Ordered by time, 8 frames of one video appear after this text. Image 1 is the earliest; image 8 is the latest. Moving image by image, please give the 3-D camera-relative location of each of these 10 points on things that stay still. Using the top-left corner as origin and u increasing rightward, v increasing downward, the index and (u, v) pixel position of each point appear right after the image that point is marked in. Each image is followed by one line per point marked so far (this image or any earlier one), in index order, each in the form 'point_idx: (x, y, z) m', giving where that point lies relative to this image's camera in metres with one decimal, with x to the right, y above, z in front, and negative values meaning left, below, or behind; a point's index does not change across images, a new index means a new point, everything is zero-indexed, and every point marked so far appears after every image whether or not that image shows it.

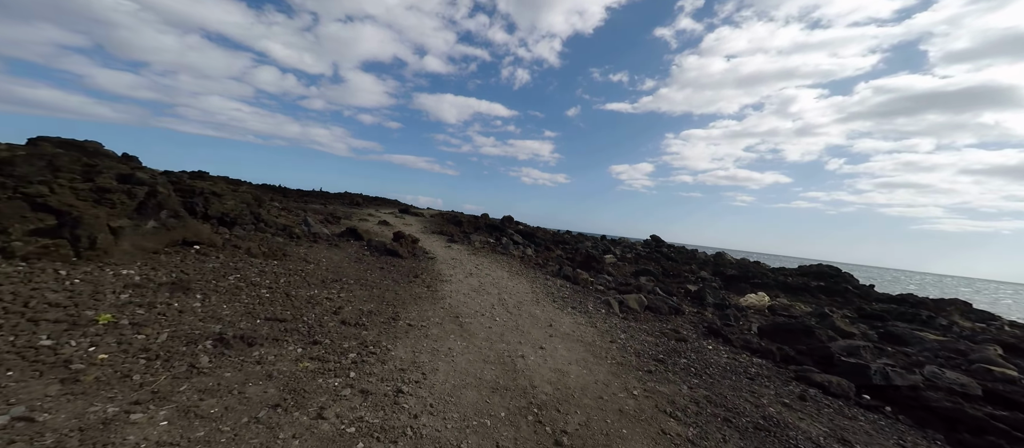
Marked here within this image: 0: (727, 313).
0: (+10.5, -4.3, +15.6) m
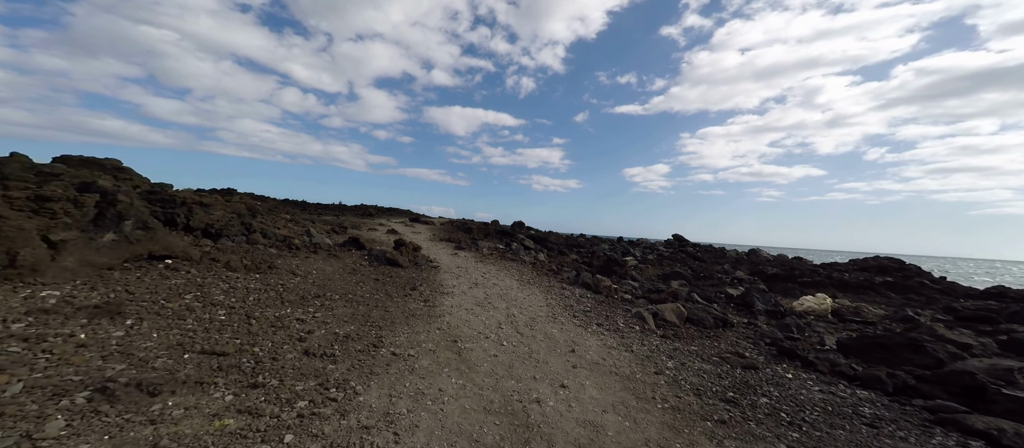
0: (+11.1, -4.1, +13.0) m
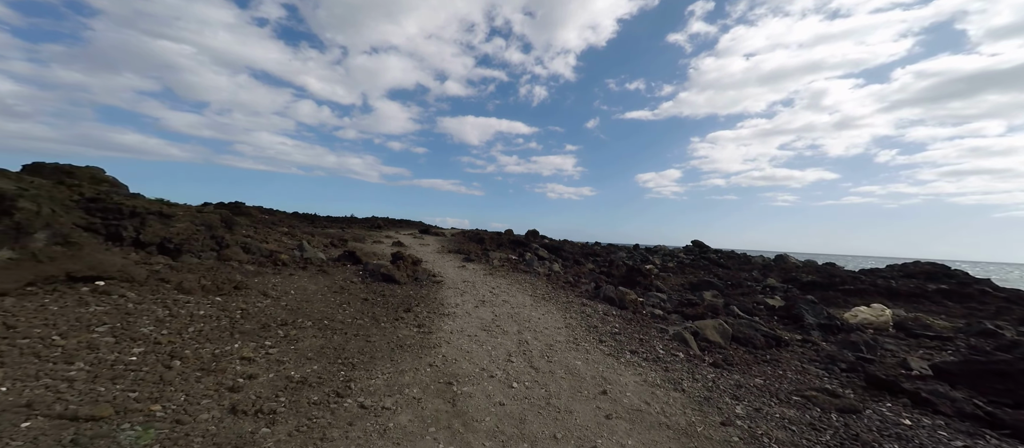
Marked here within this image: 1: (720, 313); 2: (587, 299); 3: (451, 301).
0: (+11.5, -4.0, +10.8) m
1: (+7.6, -3.1, +11.1) m
2: (+2.8, -3.1, +12.3) m
3: (-2.2, -2.6, +11.0) m
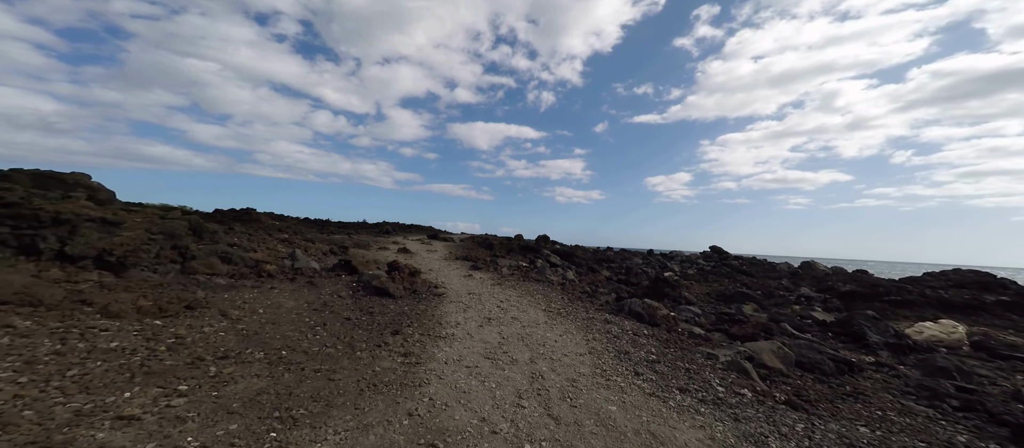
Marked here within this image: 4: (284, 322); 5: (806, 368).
0: (+11.8, -3.8, +8.7) m
1: (+7.8, -3.1, +9.2) m
2: (+3.1, -3.1, +10.5) m
3: (-1.9, -2.7, +9.3) m
4: (-5.7, -2.5, +7.8) m
5: (+7.1, -3.4, +7.7) m
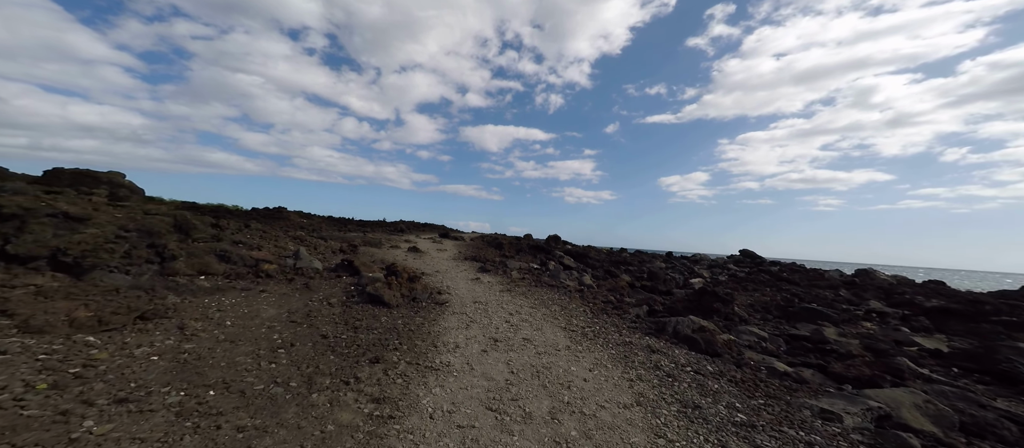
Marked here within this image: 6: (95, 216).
0: (+12.1, -3.9, +6.0) m
1: (+8.2, -3.1, +6.7) m
2: (+3.6, -3.1, +8.4) m
3: (-1.5, -2.7, +7.5) m
4: (-5.4, -2.4, +6.4) m
5: (+7.4, -3.4, +5.3) m
6: (-11.2, +0.2, +8.7) m
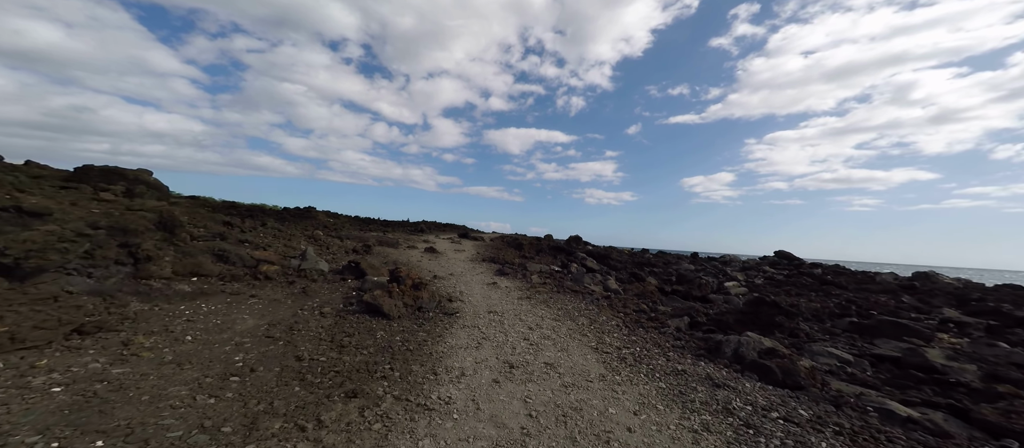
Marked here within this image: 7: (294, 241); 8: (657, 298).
0: (+12.3, -3.8, +3.7) m
1: (+8.5, -3.0, +4.6) m
2: (+3.9, -3.0, +6.6) m
3: (-1.2, -2.6, +6.0) m
4: (-5.1, -2.3, +5.1) m
5: (+7.6, -3.4, +3.2) m
6: (-10.8, +0.3, +7.7) m
7: (-13.3, -1.1, +19.6) m
8: (+6.8, -3.4, +14.6) m
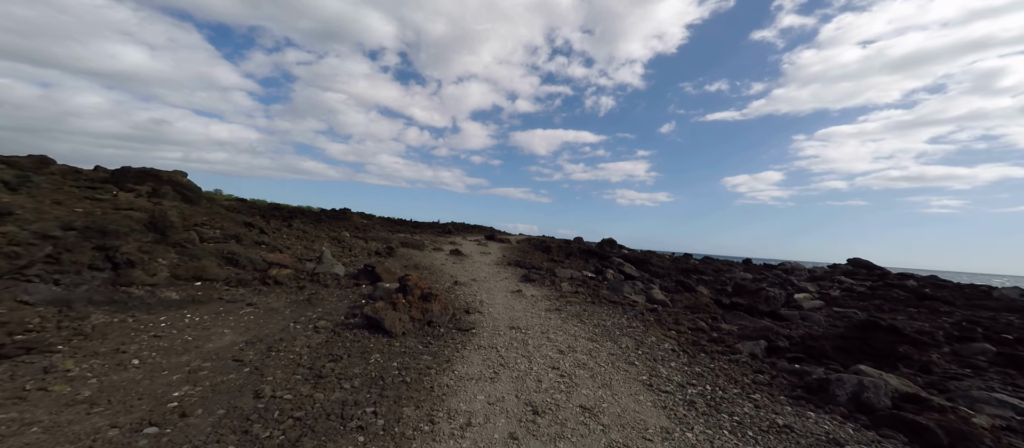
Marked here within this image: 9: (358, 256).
0: (+12.4, -3.8, +0.9) m
1: (+8.7, -3.0, +2.2) m
2: (+4.3, -3.0, +4.5) m
3: (-0.8, -2.6, +4.4) m
4: (-4.8, -2.2, +3.8) m
5: (+7.7, -3.3, +0.9) m
6: (-10.3, +0.3, +7.0) m
7: (-11.7, -1.1, +19.0) m
8: (+7.9, -3.4, +12.2) m
9: (-8.7, -1.8, +17.8) m
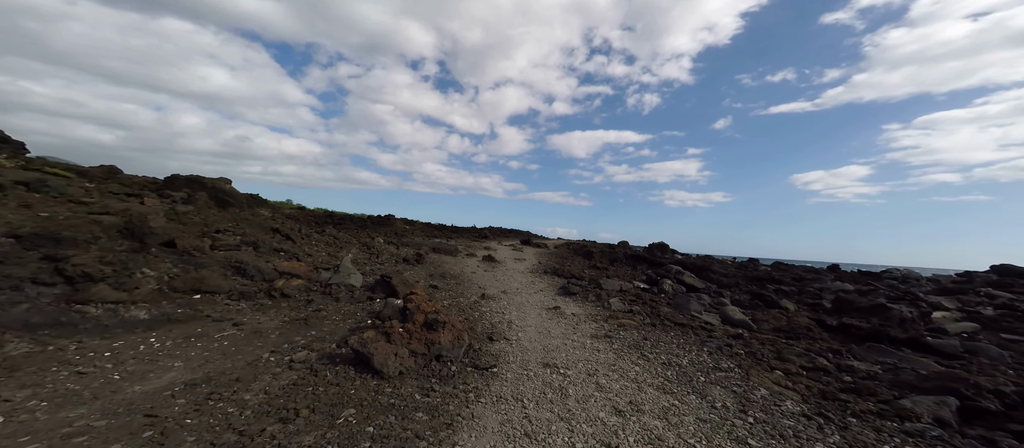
0: (+12.1, -3.6, -2.9) m
1: (+8.5, -2.9, -1.1) m
2: (+4.5, -2.9, +1.8) m
3: (-0.6, -2.6, +2.3) m
4: (-4.7, -2.3, +2.3) m
5: (+7.3, -3.2, -2.3) m
6: (-9.7, +0.2, +6.1) m
7: (-9.6, -1.4, +18.2) m
8: (+9.0, -3.5, +9.0) m
9: (-6.8, -2.1, +16.5) m
